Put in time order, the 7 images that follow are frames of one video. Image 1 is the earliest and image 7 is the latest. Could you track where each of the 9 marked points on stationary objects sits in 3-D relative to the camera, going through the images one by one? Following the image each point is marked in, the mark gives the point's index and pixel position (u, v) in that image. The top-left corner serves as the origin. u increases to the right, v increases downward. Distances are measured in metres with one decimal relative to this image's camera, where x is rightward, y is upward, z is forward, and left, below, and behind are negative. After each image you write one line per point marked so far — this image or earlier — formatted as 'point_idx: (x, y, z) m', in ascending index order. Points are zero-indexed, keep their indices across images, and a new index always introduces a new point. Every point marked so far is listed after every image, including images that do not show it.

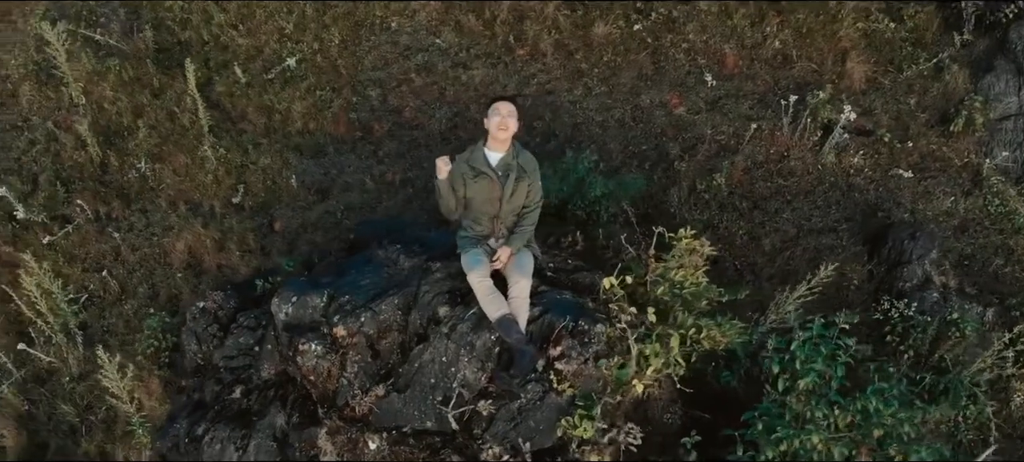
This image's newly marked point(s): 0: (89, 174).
0: (-2.6, +0.3, +6.1) m
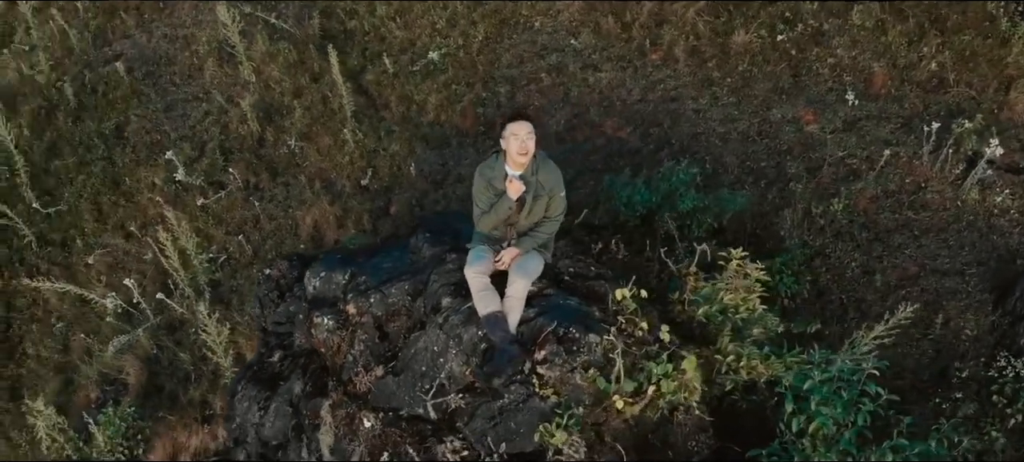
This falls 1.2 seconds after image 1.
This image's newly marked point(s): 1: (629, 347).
0: (-1.7, +0.5, +6.6) m
1: (+0.4, -0.4, +3.4) m
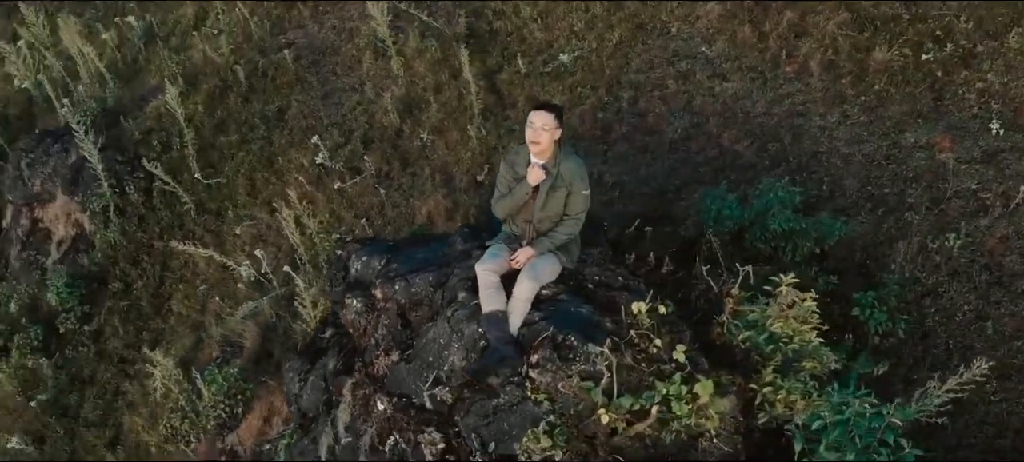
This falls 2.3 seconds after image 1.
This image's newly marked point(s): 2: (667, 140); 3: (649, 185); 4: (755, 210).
0: (-0.9, +0.6, +6.9) m
1: (+0.4, -0.4, +3.3) m
2: (+0.9, +0.5, +5.8) m
3: (+0.7, +0.3, +5.6) m
4: (+1.1, +0.1, +4.8) m
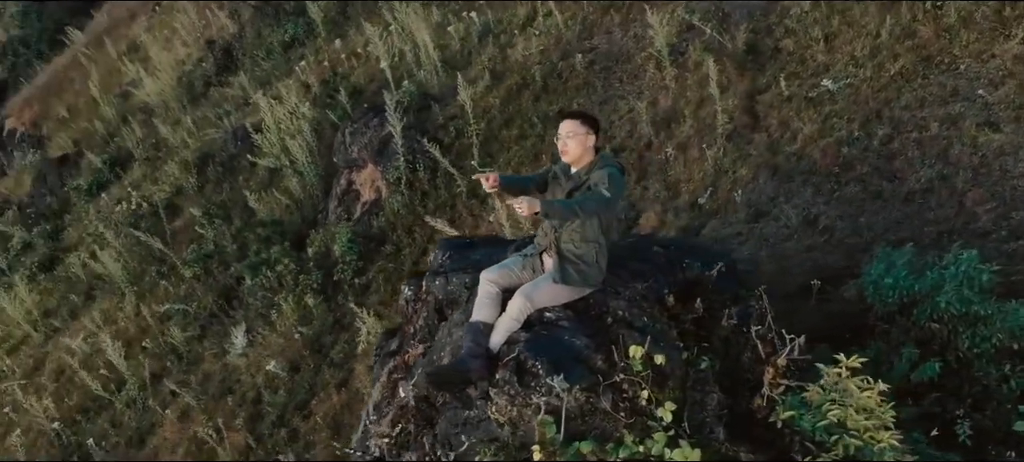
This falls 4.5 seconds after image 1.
0: (+0.9, +0.6, +6.8) m
1: (+0.3, -0.5, +3.0) m
2: (+2.0, +0.2, +5.1) m
3: (+1.7, 0.0, +5.0) m
4: (+1.7, -0.2, +4.1) m
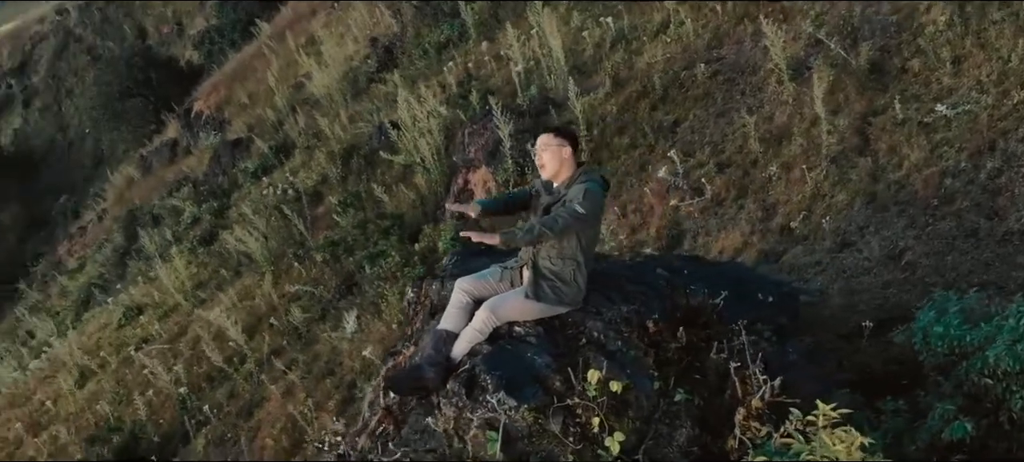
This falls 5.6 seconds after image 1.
0: (+1.5, +0.4, +6.5) m
1: (+0.2, -0.6, +2.9) m
2: (+2.2, 0.0, +4.6) m
3: (+2.0, -0.2, +4.6) m
4: (+1.7, -0.4, +3.7) m
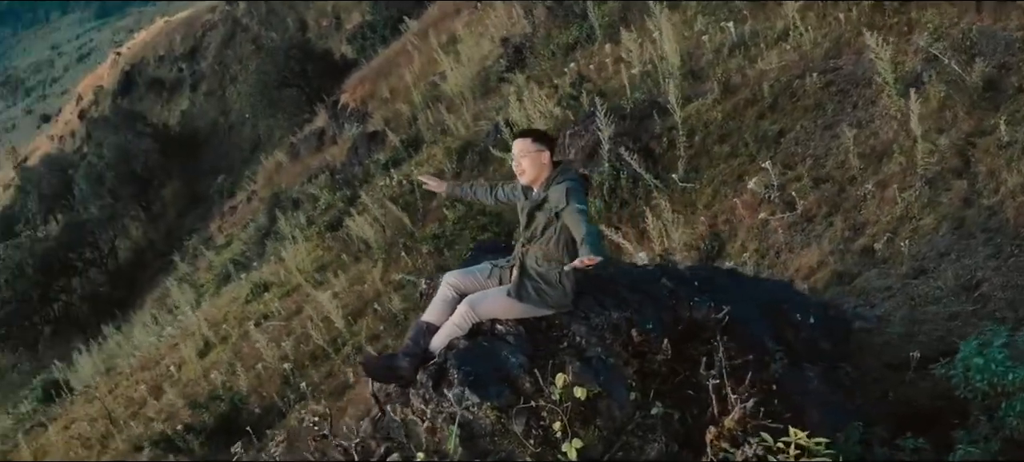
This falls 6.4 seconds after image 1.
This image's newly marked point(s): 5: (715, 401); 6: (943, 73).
0: (+2.0, +0.3, +6.2) m
1: (0.0, -0.6, +2.9) m
2: (+2.4, -0.1, +4.2) m
3: (+2.1, -0.3, +4.2) m
4: (+1.7, -0.5, +3.4) m
5: (+0.6, -0.5, +3.1) m
6: (+2.6, +1.0, +6.2) m
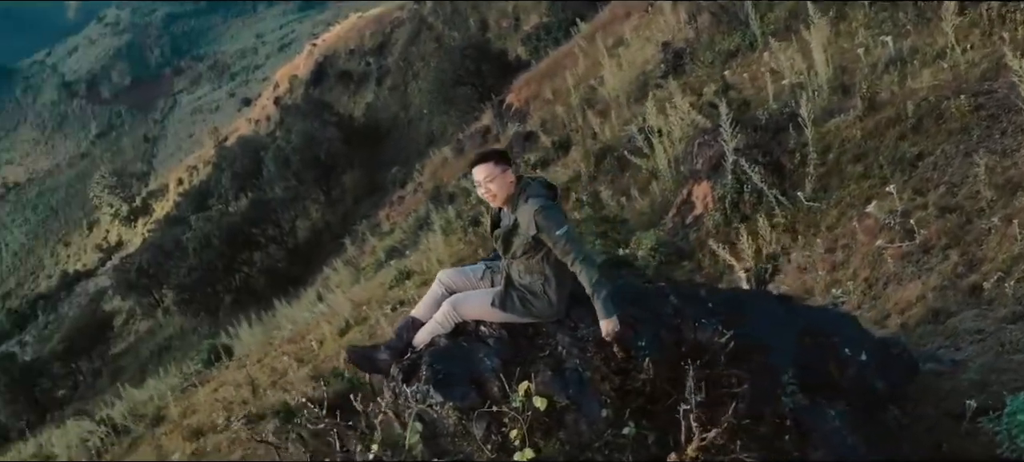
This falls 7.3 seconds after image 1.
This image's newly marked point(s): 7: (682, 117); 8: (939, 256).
0: (+2.6, +0.1, +5.7) m
1: (-0.1, -0.6, +2.9) m
2: (+2.5, -0.4, +3.7) m
3: (+2.2, -0.5, +3.8) m
4: (+1.7, -0.6, +3.0) m
5: (+0.5, -0.6, +2.9) m
6: (+3.2, +0.7, +5.6) m
7: (+1.5, +1.0, +8.9) m
8: (+2.3, -0.1, +5.5) m
